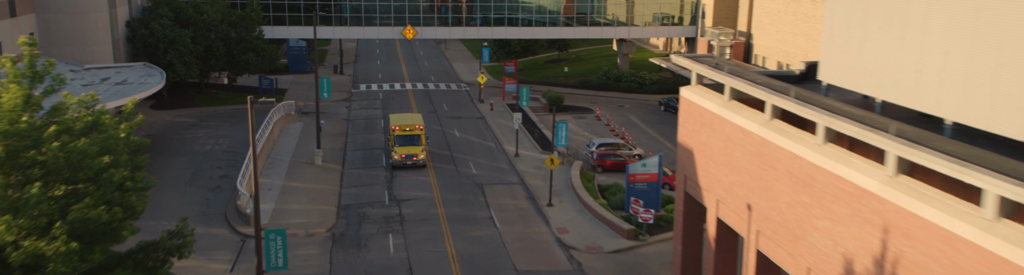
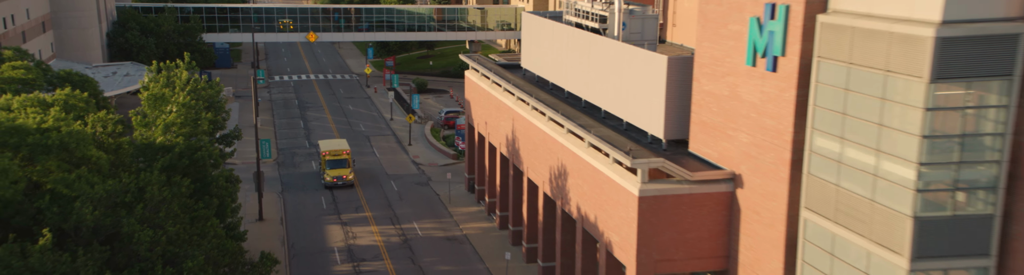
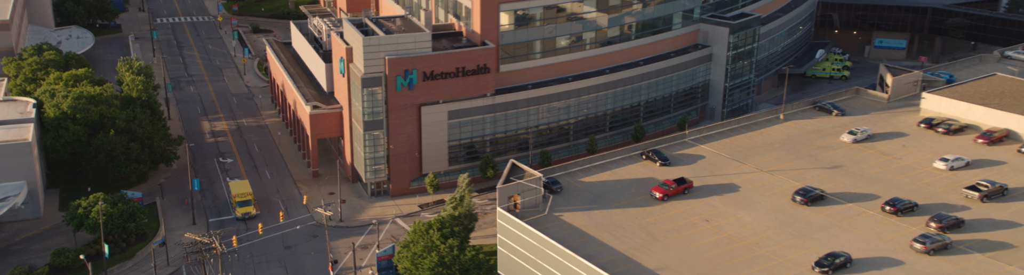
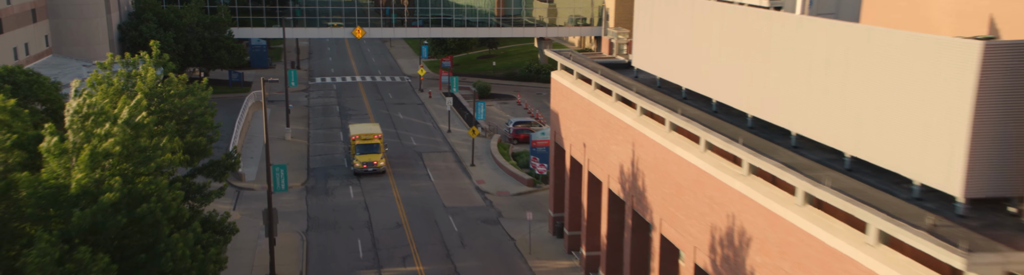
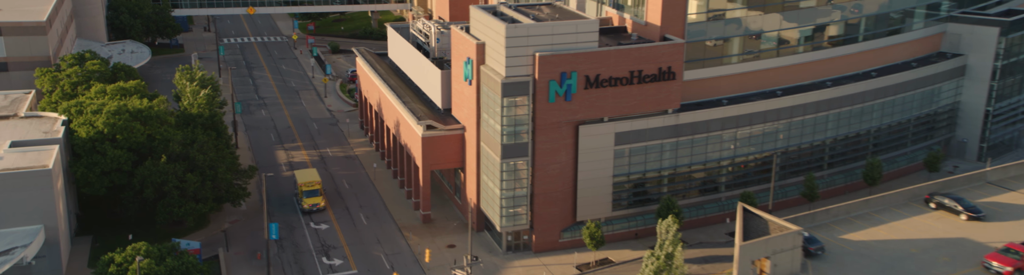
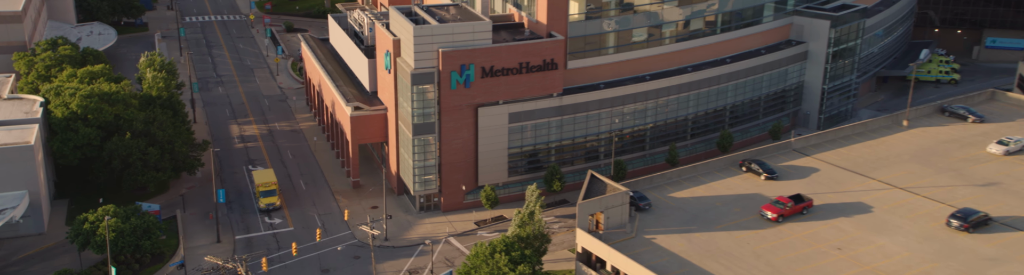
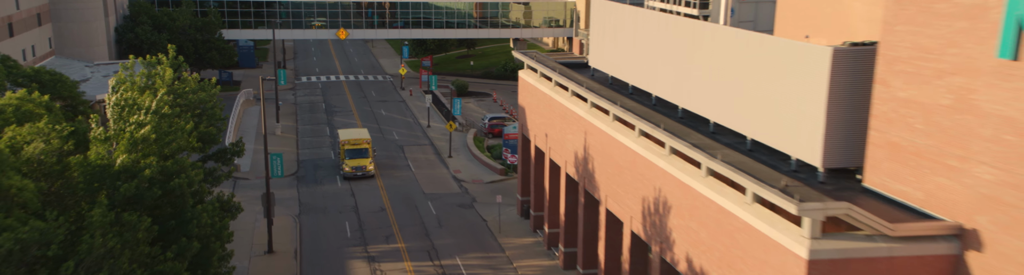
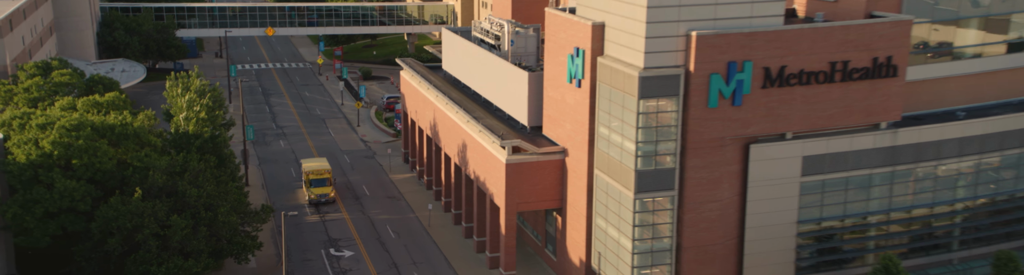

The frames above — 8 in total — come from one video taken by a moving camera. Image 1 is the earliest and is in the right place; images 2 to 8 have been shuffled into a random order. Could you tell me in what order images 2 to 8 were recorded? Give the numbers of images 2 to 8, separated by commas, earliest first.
4, 7, 2, 8, 5, 6, 3
